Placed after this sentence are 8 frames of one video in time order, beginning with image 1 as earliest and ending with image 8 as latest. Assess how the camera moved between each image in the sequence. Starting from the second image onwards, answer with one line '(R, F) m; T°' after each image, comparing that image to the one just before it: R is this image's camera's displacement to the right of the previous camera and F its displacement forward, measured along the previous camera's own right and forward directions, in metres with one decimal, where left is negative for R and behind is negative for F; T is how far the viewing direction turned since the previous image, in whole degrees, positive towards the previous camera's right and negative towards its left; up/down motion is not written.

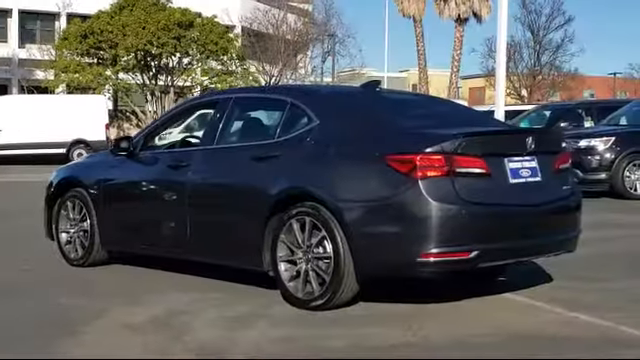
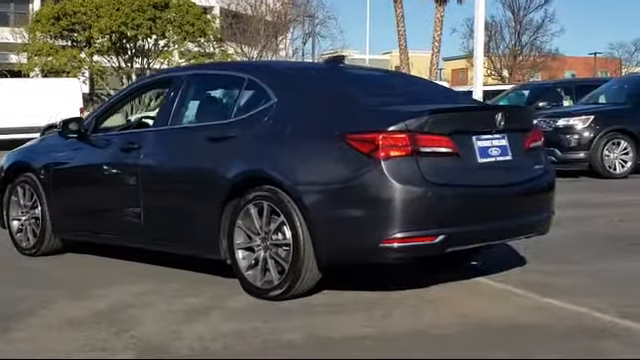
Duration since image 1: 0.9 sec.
(+0.2, +0.4) m; +1°
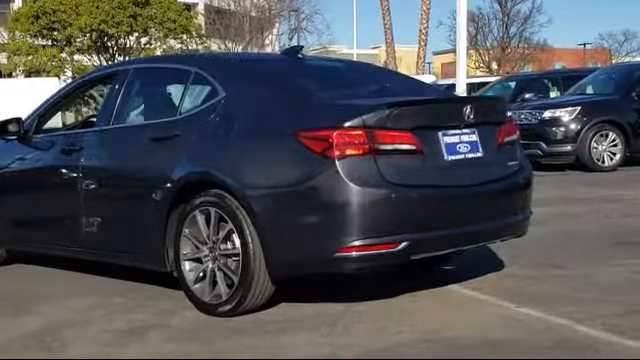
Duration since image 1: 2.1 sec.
(+0.3, +0.6) m; +1°
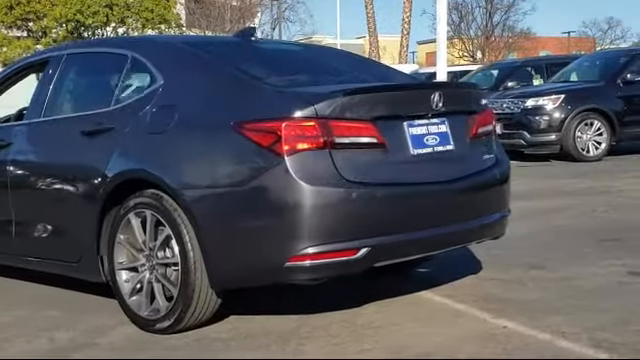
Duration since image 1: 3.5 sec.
(+0.2, +0.6) m; +1°
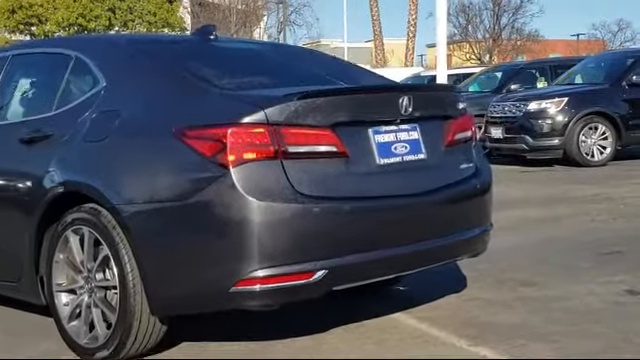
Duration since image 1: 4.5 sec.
(+0.3, +0.5) m; -1°
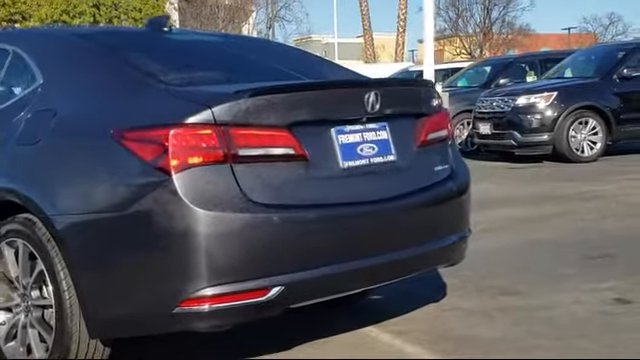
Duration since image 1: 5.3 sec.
(+0.2, +0.4) m; +1°
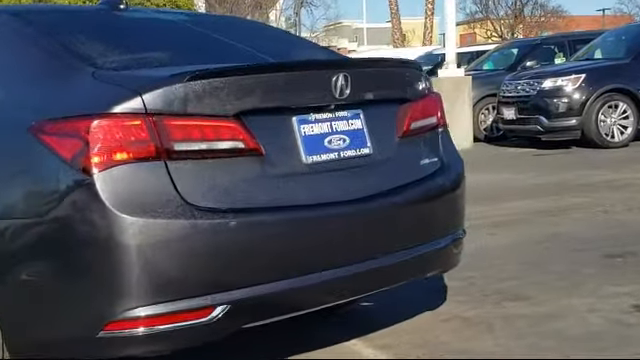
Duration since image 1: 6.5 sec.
(+0.3, +0.6) m; -2°
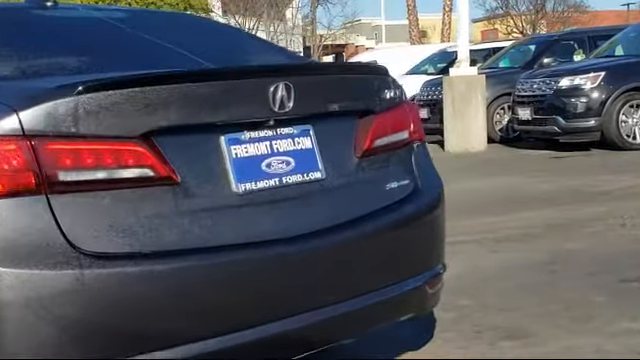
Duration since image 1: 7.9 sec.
(+0.3, +0.6) m; -2°
